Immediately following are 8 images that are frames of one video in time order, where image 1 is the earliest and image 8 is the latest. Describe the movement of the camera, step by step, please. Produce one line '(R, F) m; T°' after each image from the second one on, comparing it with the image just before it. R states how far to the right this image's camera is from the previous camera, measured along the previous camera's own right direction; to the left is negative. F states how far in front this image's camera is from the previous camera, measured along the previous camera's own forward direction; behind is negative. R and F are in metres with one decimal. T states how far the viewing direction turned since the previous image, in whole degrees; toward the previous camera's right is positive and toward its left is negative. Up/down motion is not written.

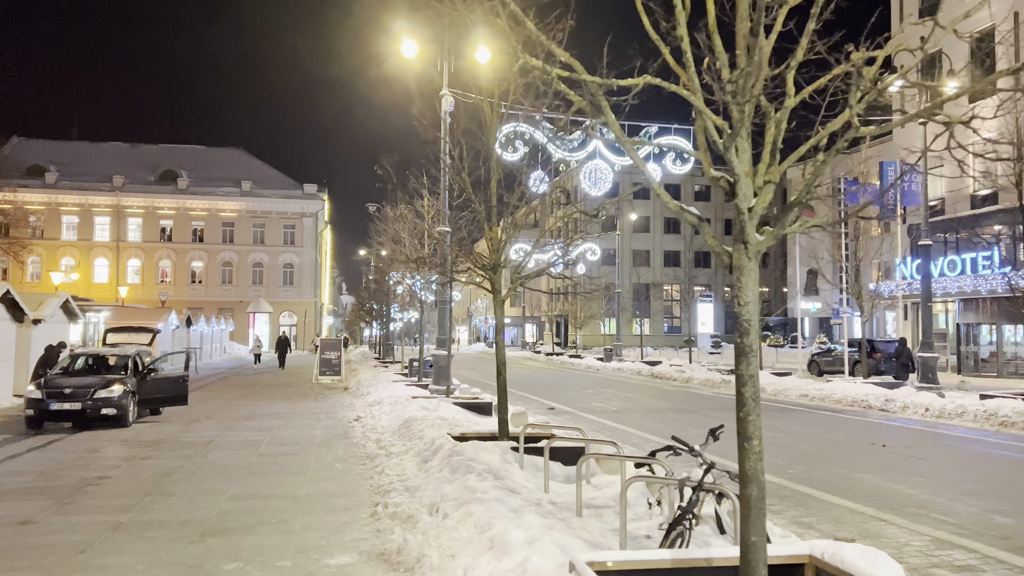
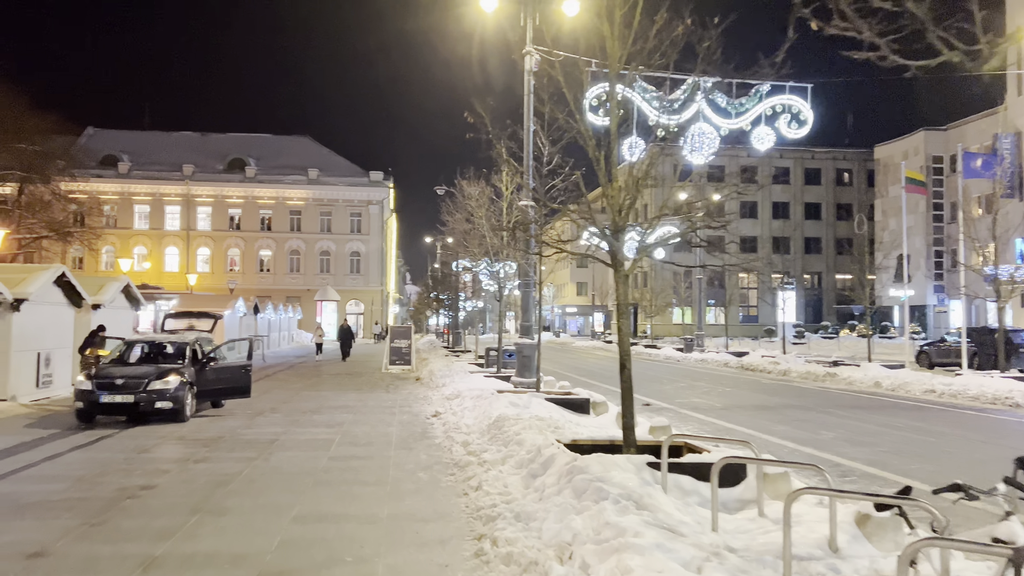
(-0.6, +1.9) m; -4°
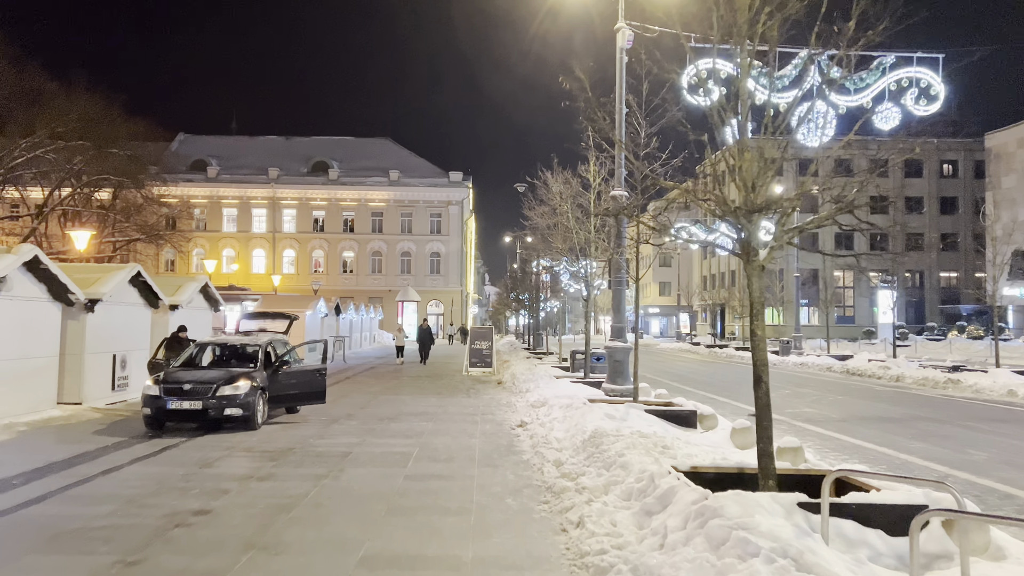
(-0.2, +1.2) m; -6°
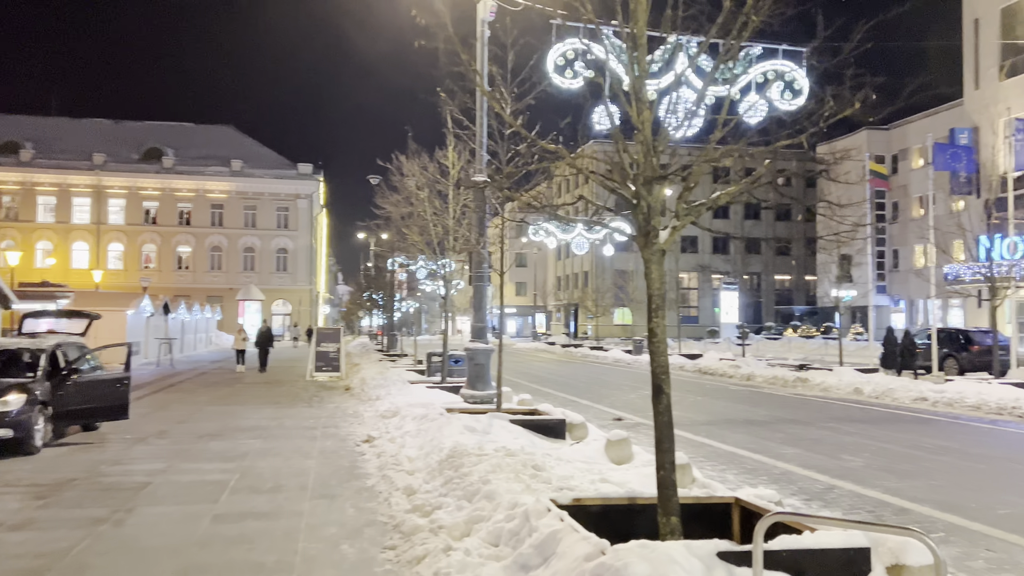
(+0.1, +1.5) m; +10°
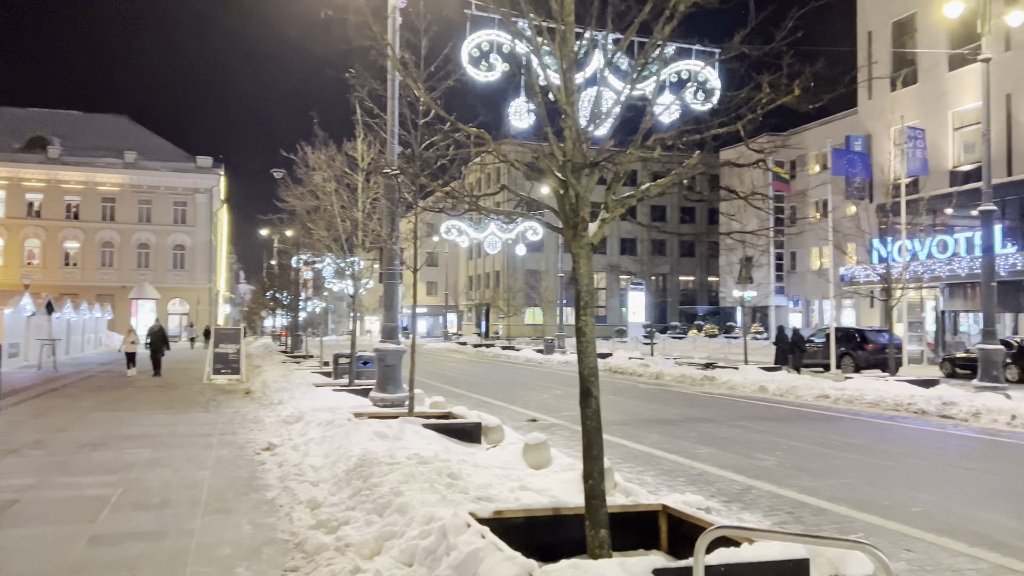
(0.0, +0.4) m; +6°
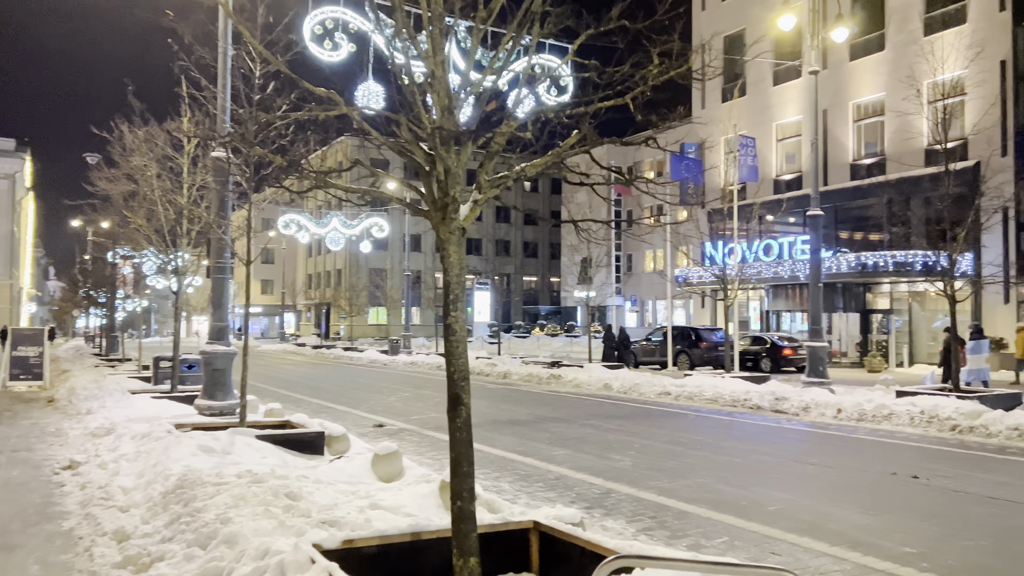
(-0.1, +0.7) m; +11°
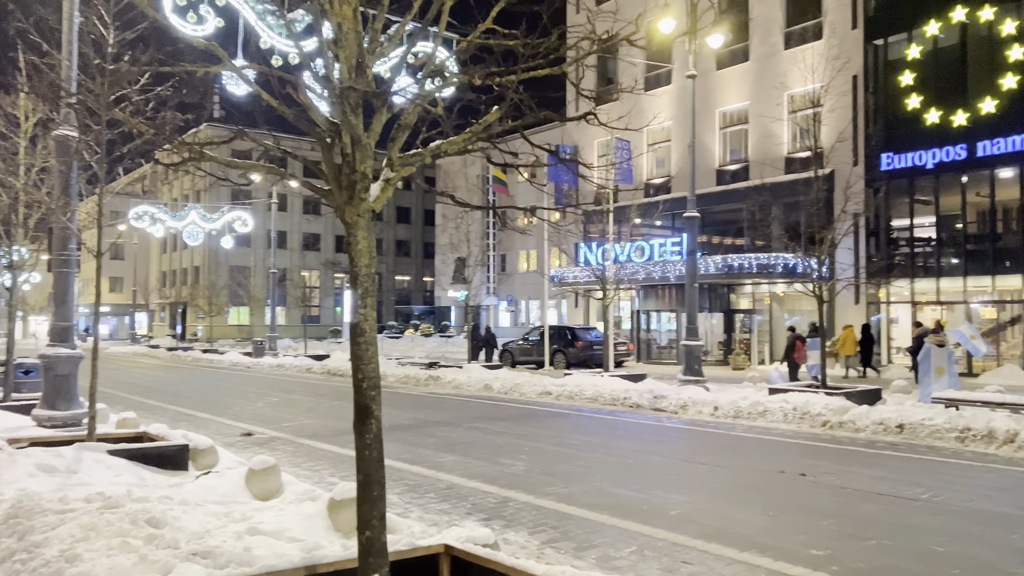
(-0.2, +0.5) m; +9°
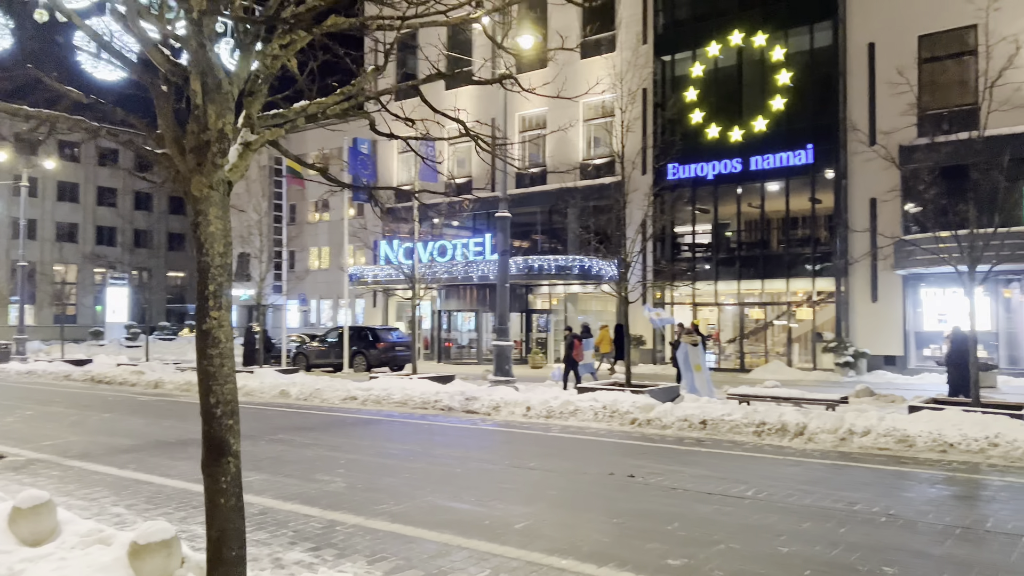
(-0.4, +0.7) m; +15°
